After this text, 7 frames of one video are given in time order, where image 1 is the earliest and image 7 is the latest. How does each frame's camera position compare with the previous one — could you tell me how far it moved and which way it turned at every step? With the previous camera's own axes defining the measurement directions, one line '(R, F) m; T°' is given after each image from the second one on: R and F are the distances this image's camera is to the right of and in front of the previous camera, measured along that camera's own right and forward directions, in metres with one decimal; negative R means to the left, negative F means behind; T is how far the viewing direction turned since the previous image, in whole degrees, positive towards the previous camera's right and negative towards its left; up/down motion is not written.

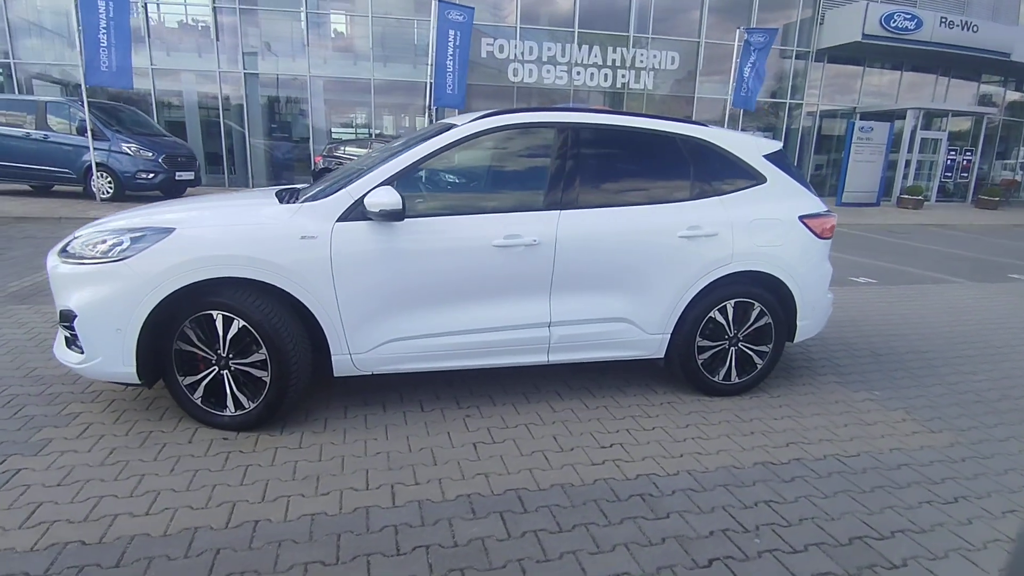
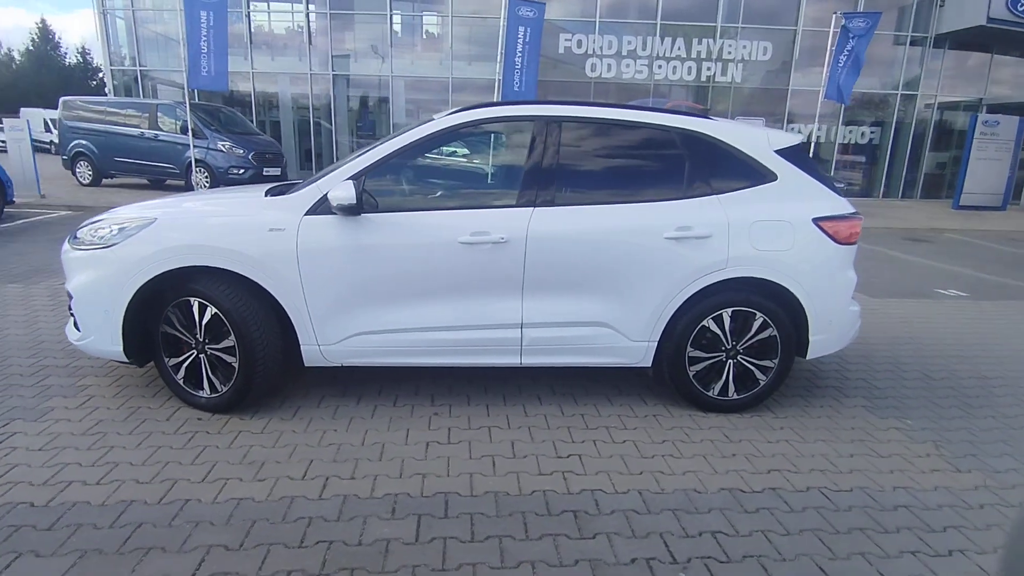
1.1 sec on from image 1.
(+0.8, +0.2) m; -9°
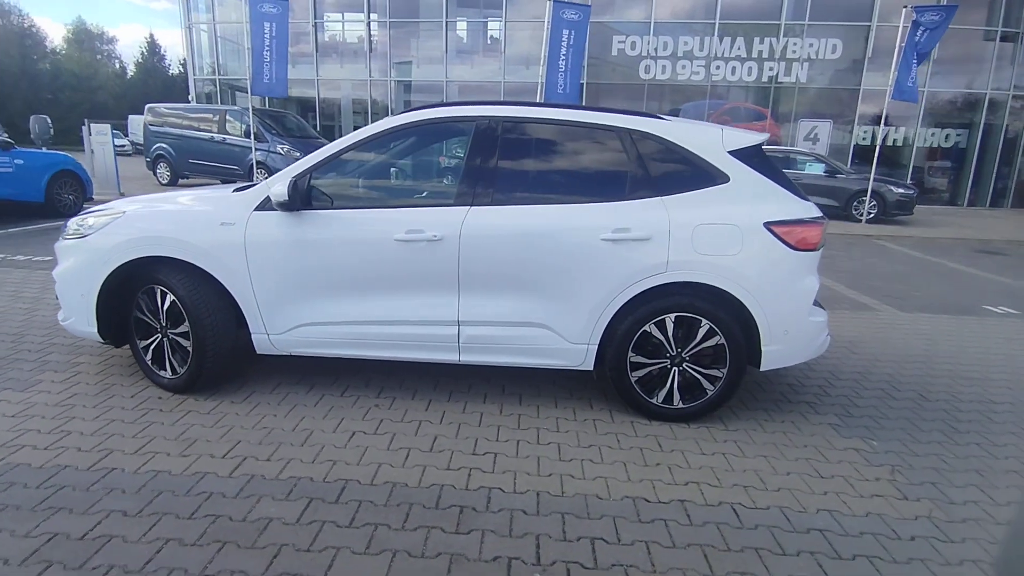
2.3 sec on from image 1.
(+0.8, 0.0) m; -7°
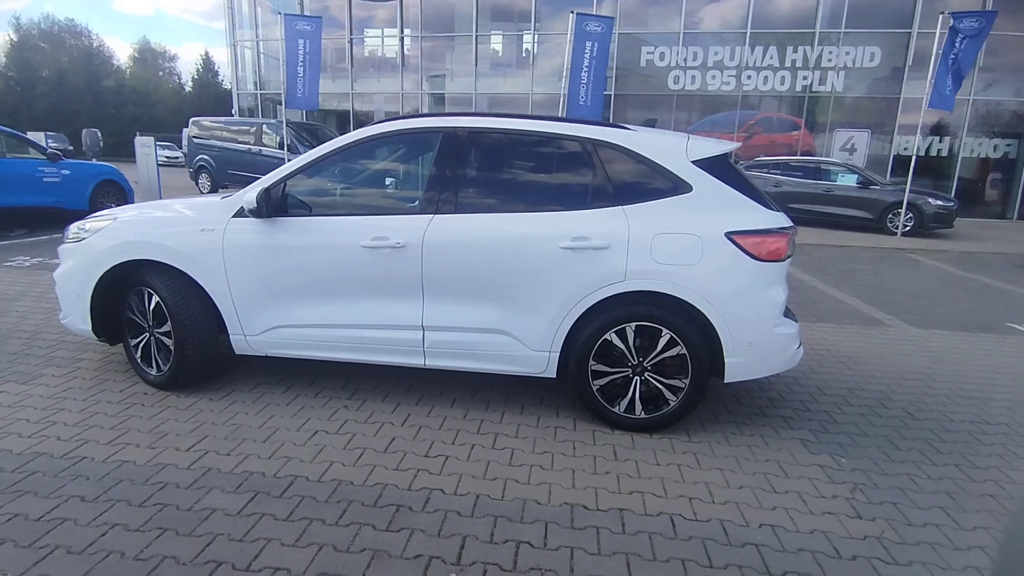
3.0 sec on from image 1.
(+0.5, 0.0) m; -4°
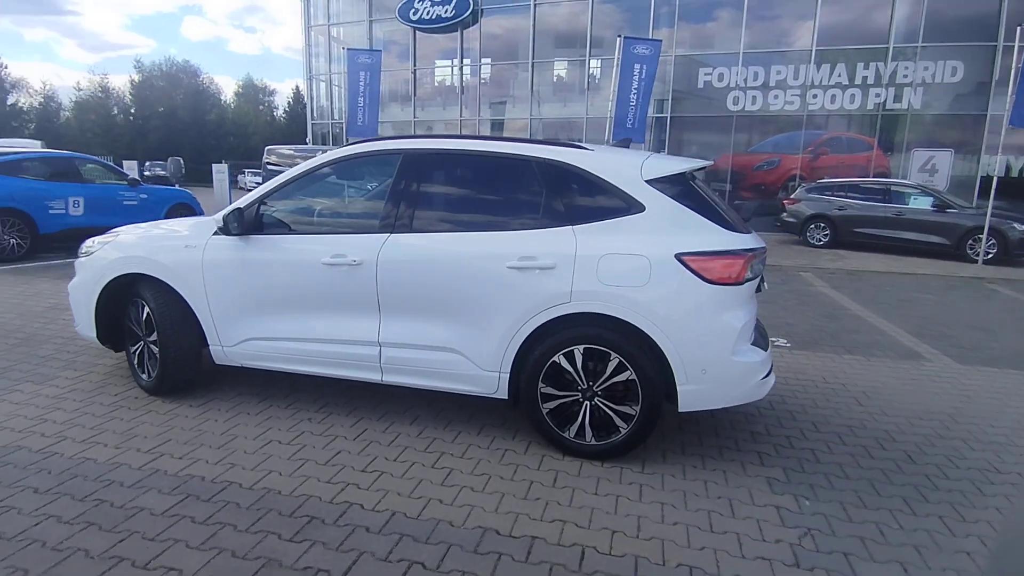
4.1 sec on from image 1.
(+0.8, +0.1) m; -7°
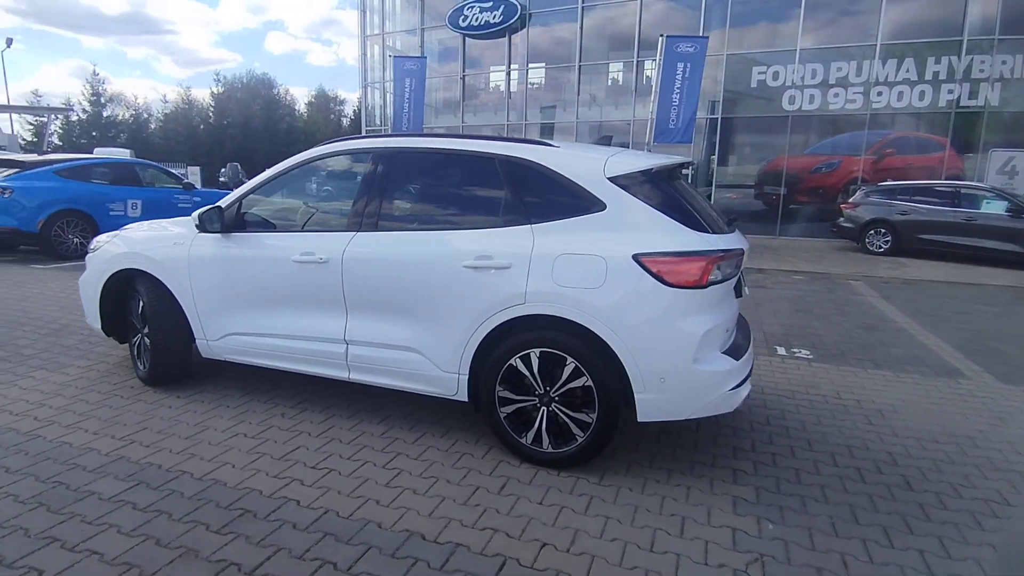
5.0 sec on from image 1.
(+0.6, +0.1) m; -6°
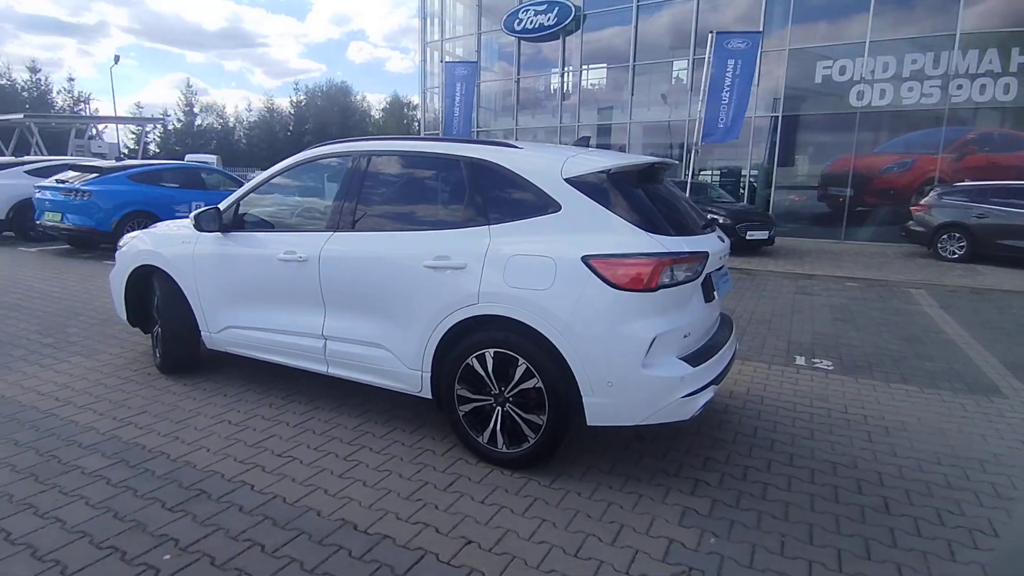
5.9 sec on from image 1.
(+0.7, 0.0) m; -7°
